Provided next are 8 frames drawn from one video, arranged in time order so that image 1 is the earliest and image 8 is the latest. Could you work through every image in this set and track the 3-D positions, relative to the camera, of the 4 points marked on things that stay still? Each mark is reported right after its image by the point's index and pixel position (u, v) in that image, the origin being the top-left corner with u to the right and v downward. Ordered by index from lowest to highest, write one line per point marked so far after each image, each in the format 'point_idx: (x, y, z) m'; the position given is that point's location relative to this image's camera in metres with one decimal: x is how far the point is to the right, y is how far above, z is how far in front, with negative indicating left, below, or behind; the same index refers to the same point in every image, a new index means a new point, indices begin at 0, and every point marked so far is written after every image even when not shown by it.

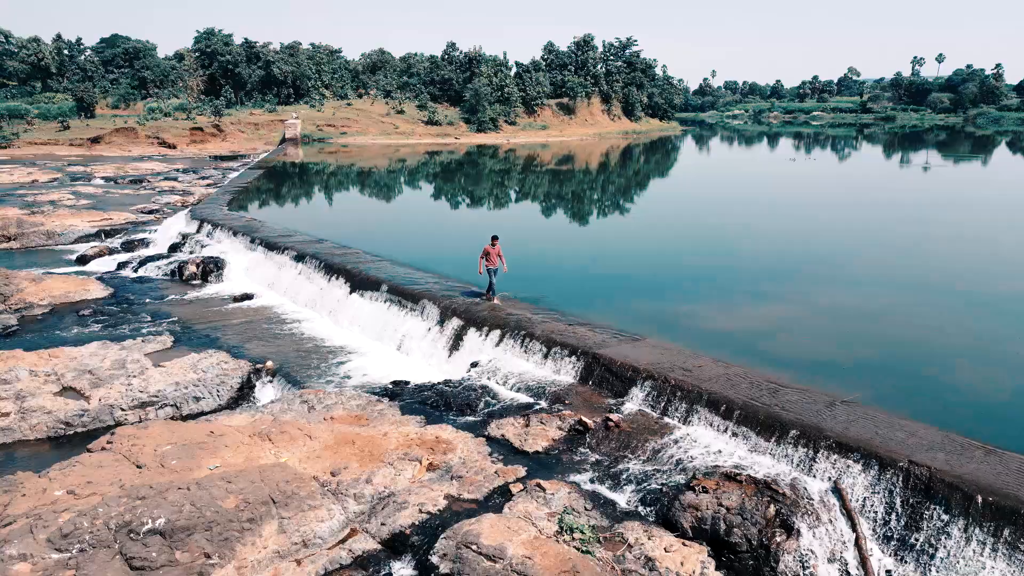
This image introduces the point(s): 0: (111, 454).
0: (-4.2, -1.8, +7.9) m
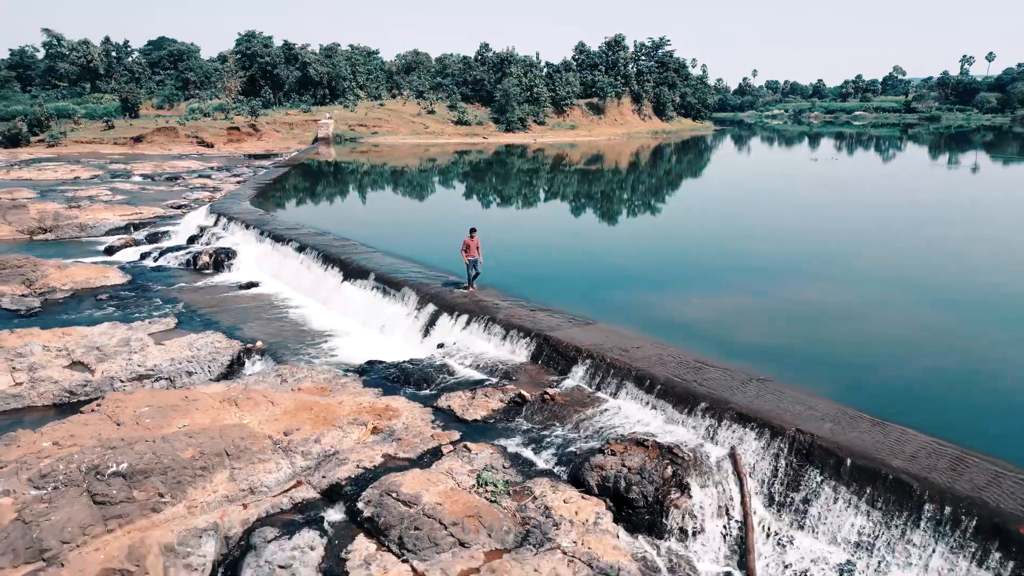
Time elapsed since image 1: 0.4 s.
0: (-4.9, -1.5, +8.9) m
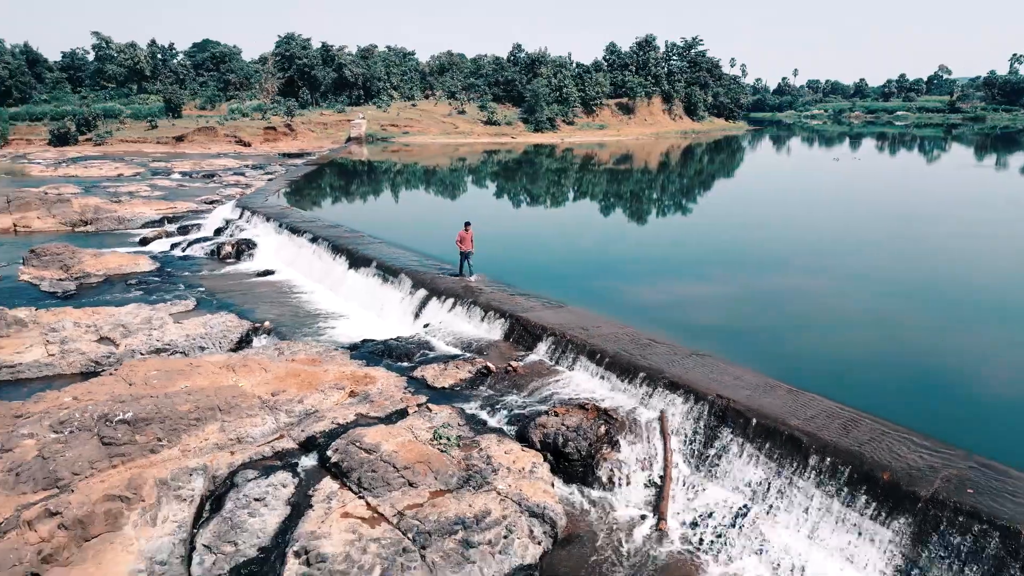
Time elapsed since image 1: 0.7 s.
0: (-5.4, -1.2, +10.1) m
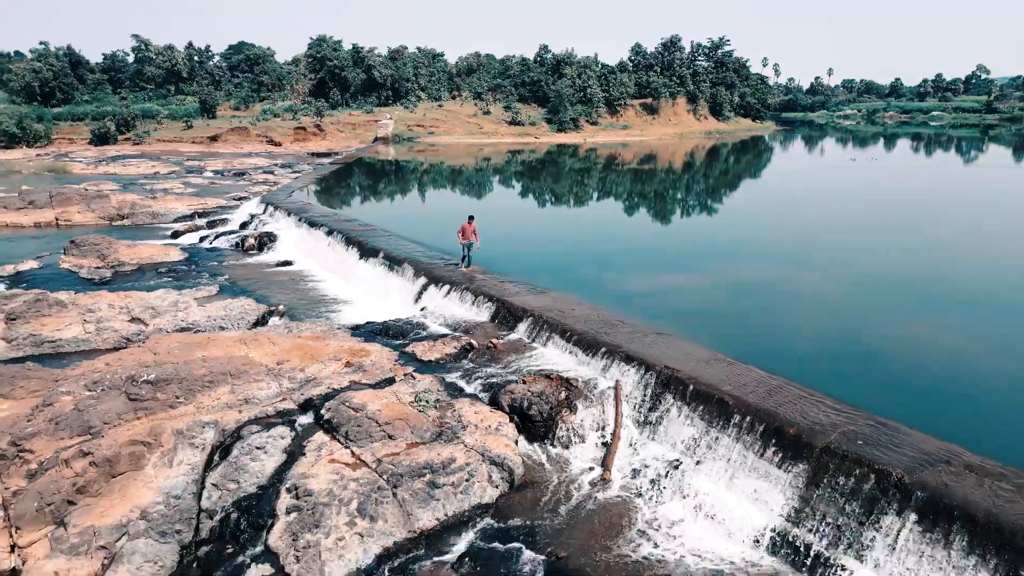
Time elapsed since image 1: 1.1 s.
0: (-5.7, -0.9, +11.4) m
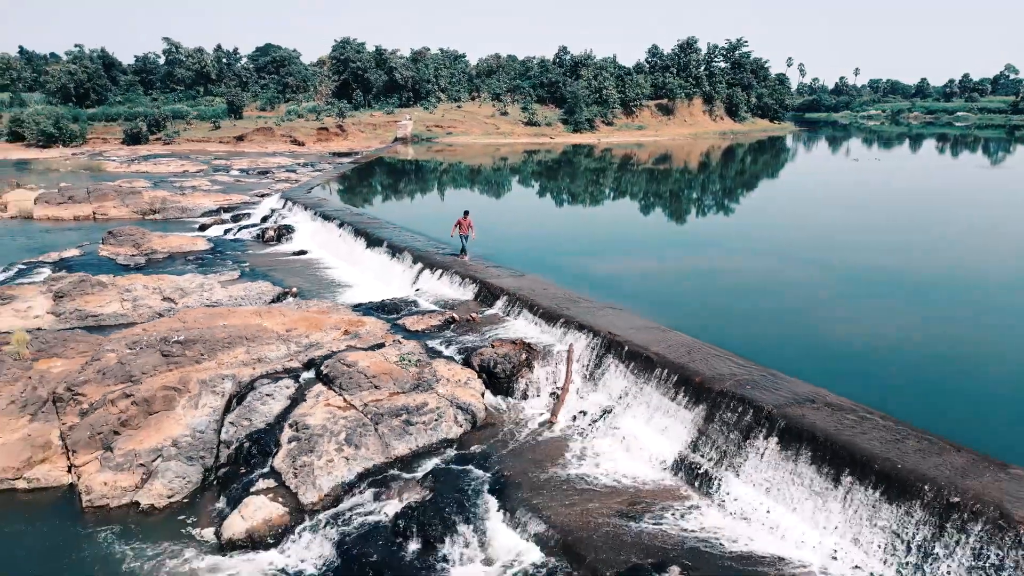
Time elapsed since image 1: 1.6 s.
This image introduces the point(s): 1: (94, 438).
0: (-6.1, -0.5, +13.3) m
1: (-5.4, -1.9, +9.7) m
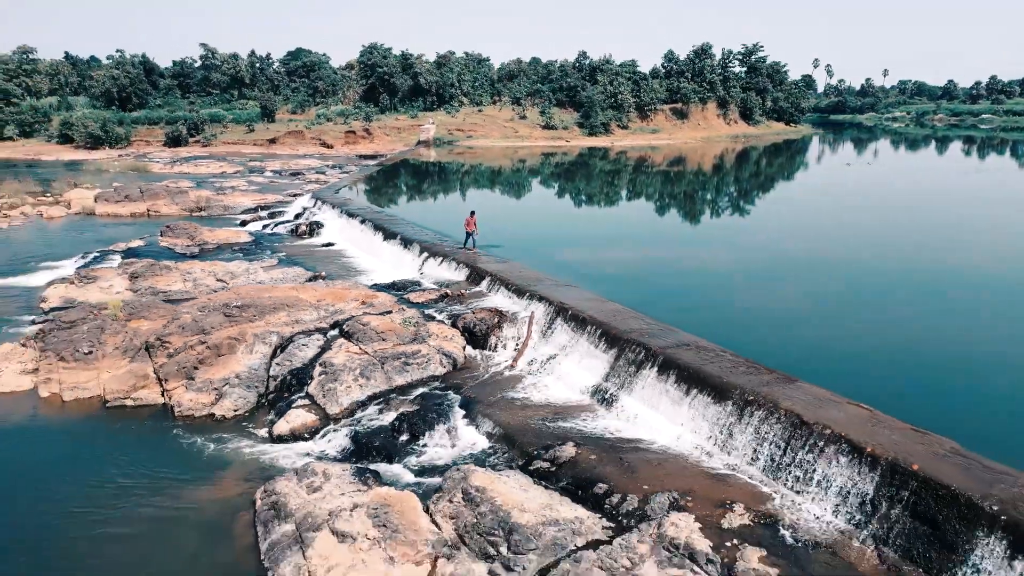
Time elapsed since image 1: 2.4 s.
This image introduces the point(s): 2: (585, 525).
0: (-6.5, -0.1, +17.1) m
1: (-6.0, -1.5, +13.4) m
2: (+0.8, -2.6, +8.4) m
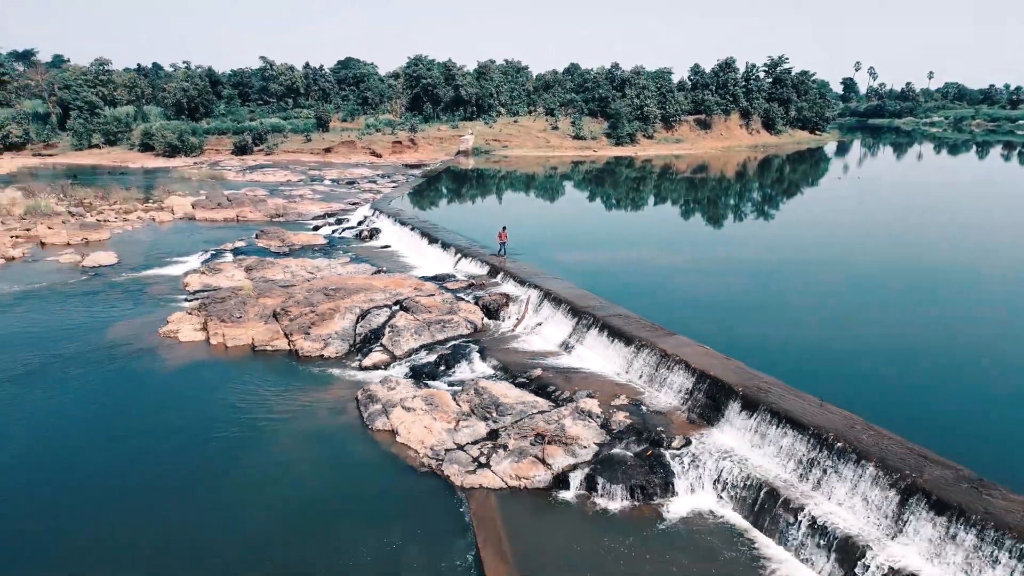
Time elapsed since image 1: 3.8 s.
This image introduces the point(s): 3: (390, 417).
0: (-6.2, +0.3, +24.5) m
1: (-5.9, -1.1, +20.8) m
2: (+0.6, -2.4, +15.5) m
3: (-2.6, -2.7, +15.8) m
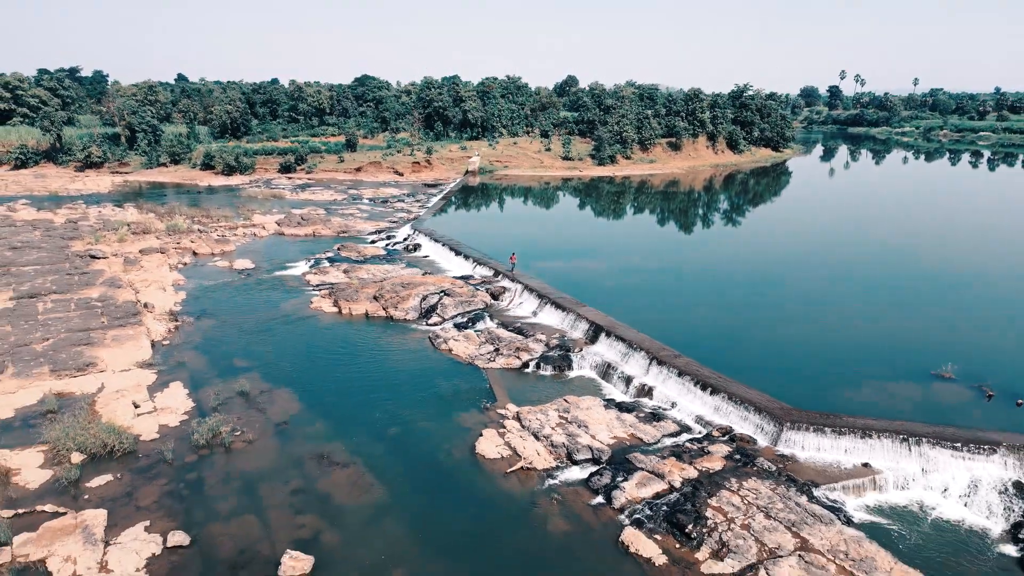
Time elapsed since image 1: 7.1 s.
0: (-6.5, +0.5, +42.0) m
1: (-6.2, -0.9, +38.3) m
2: (+0.3, -2.2, +33.0) m
3: (-2.9, -2.5, +33.2) m
